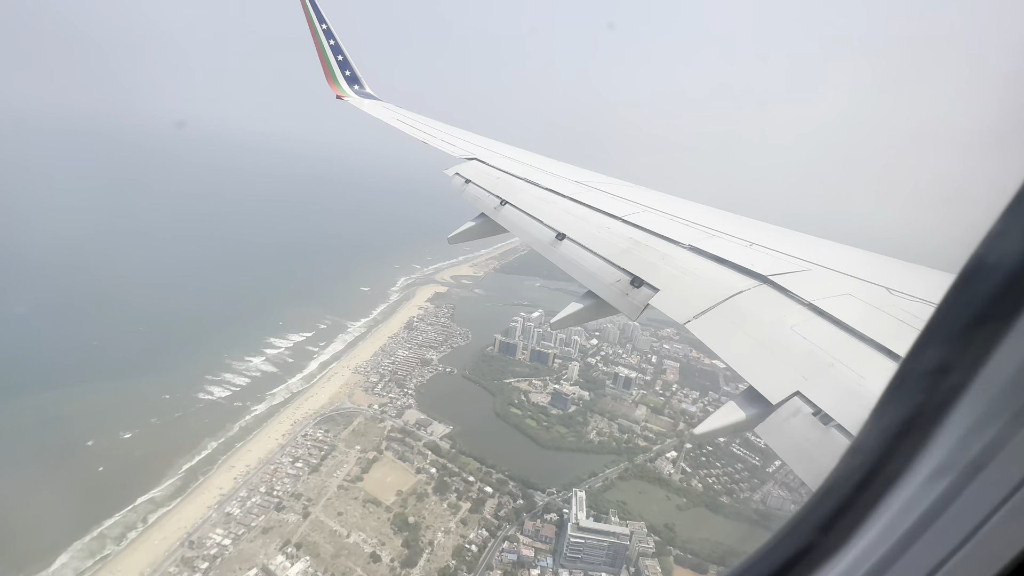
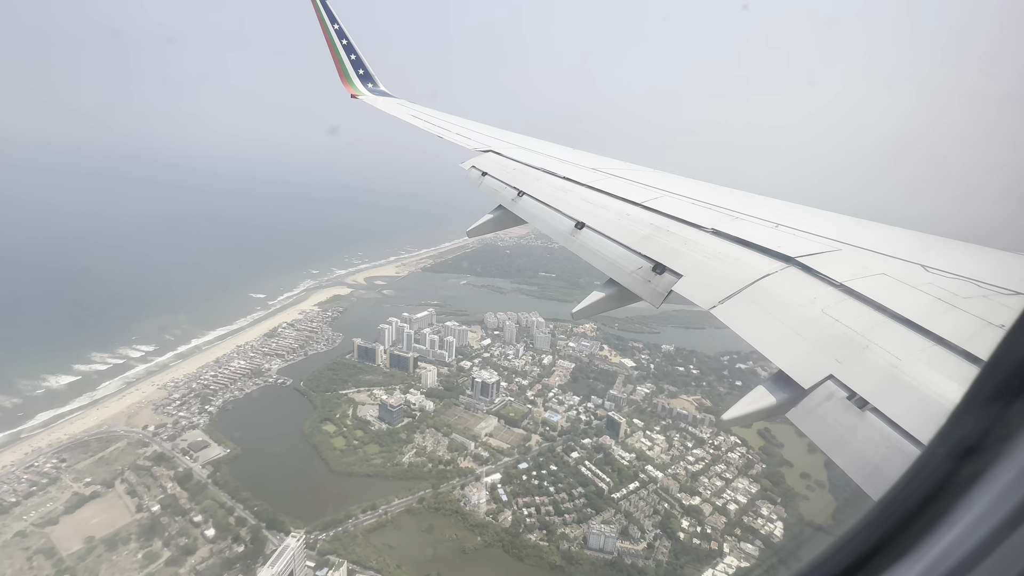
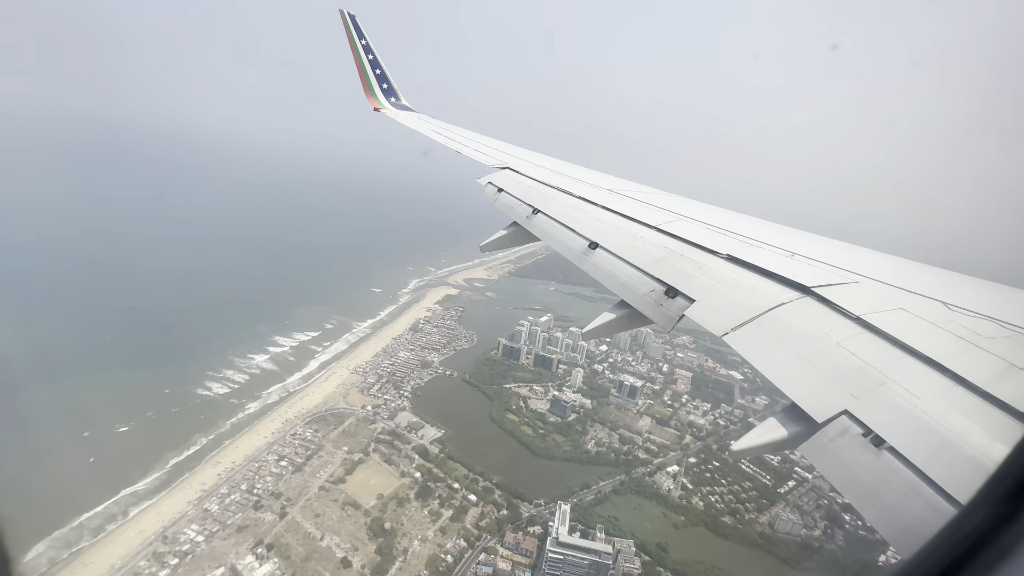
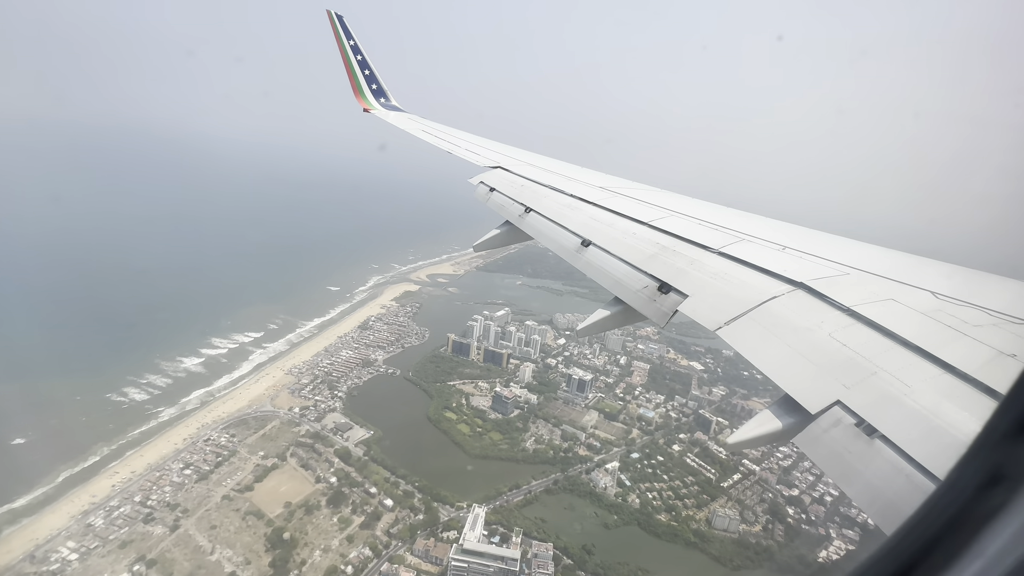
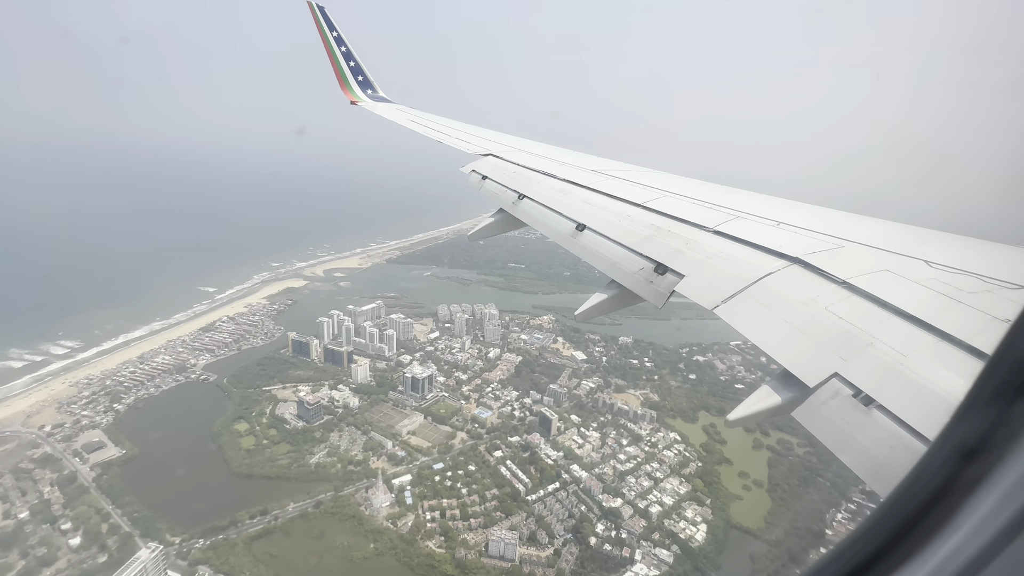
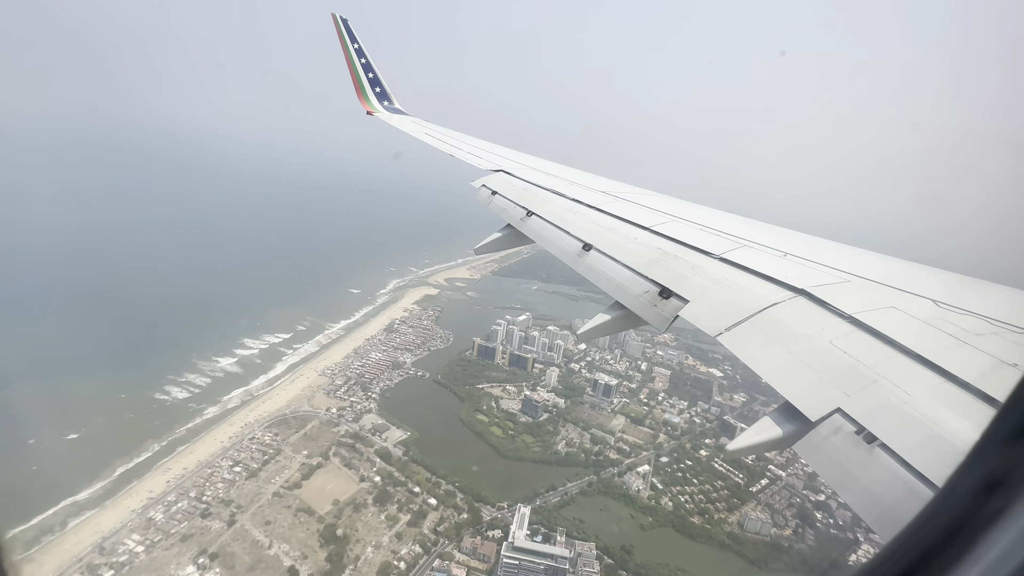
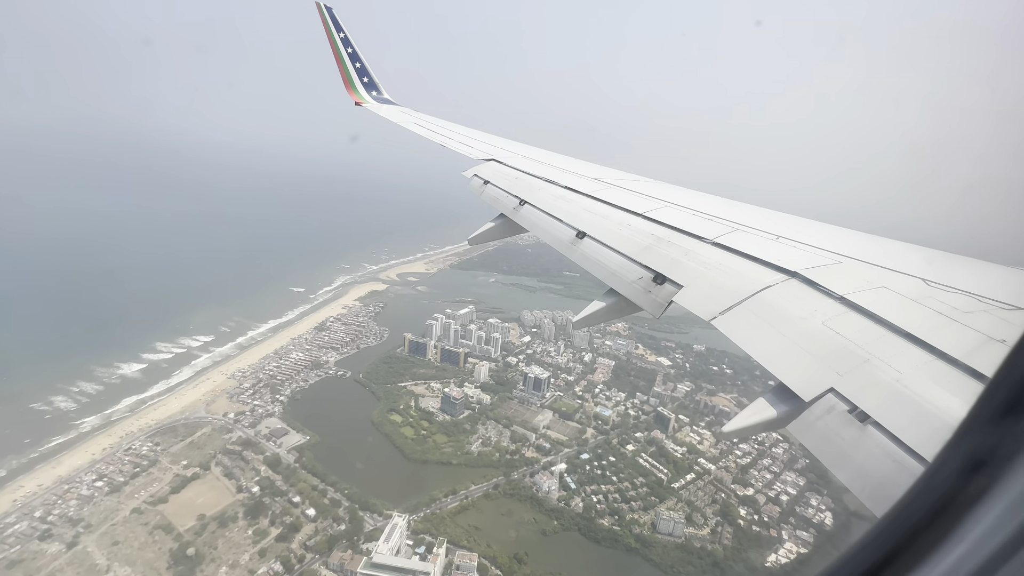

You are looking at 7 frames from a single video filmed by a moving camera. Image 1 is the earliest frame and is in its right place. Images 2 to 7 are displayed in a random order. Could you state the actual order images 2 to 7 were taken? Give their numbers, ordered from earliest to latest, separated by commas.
3, 6, 4, 7, 2, 5
